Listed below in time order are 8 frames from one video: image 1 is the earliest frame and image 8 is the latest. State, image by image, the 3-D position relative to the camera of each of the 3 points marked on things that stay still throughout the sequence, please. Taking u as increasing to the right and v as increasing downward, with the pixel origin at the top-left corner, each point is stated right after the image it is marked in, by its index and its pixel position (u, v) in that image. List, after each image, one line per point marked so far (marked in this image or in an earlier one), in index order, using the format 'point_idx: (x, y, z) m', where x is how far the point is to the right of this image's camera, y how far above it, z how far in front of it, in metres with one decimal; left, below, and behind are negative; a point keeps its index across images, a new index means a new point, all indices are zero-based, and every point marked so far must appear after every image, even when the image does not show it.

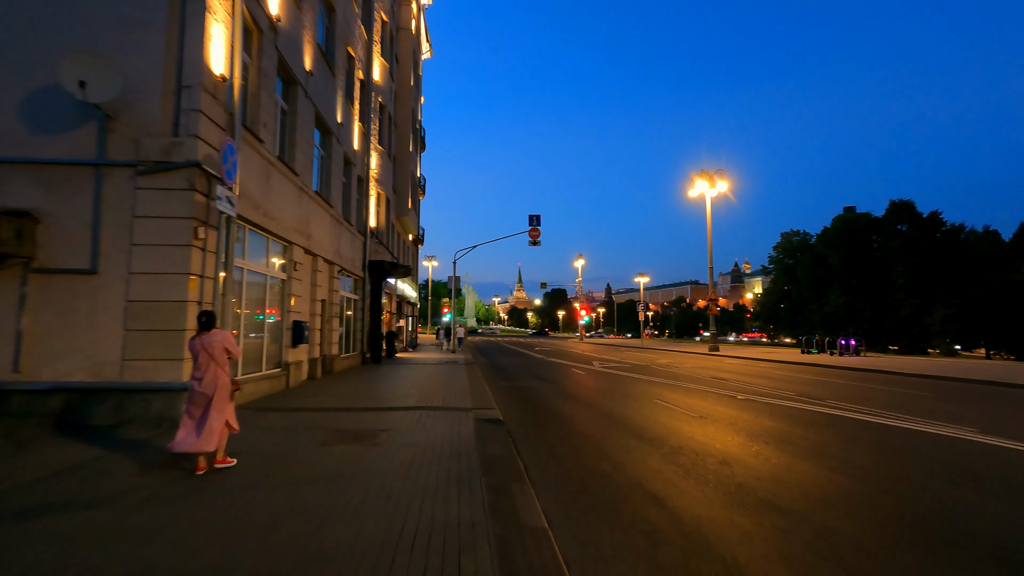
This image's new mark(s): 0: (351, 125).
0: (-6.4, +6.5, +19.5) m
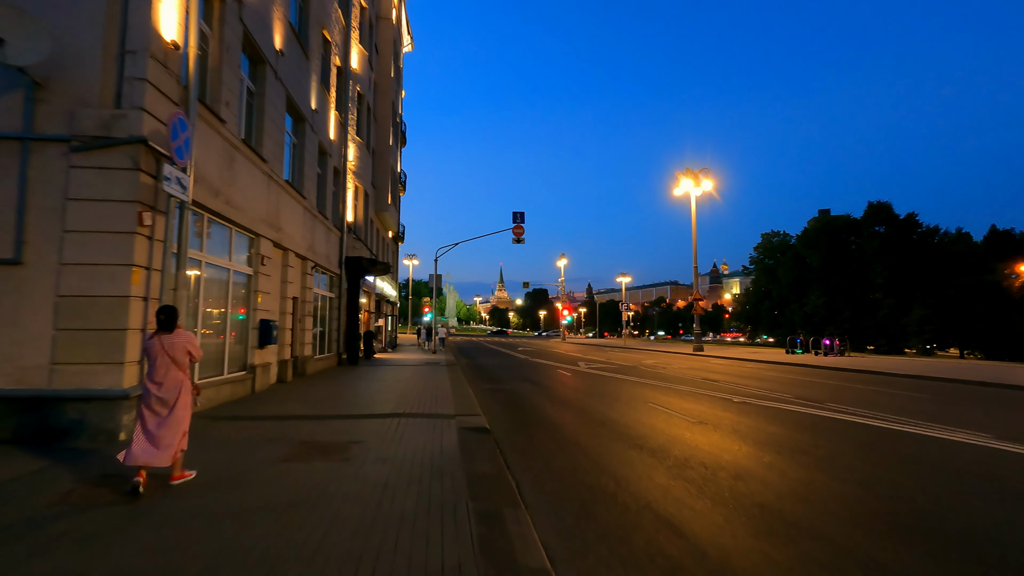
0: (-7.0, +6.6, +18.5) m
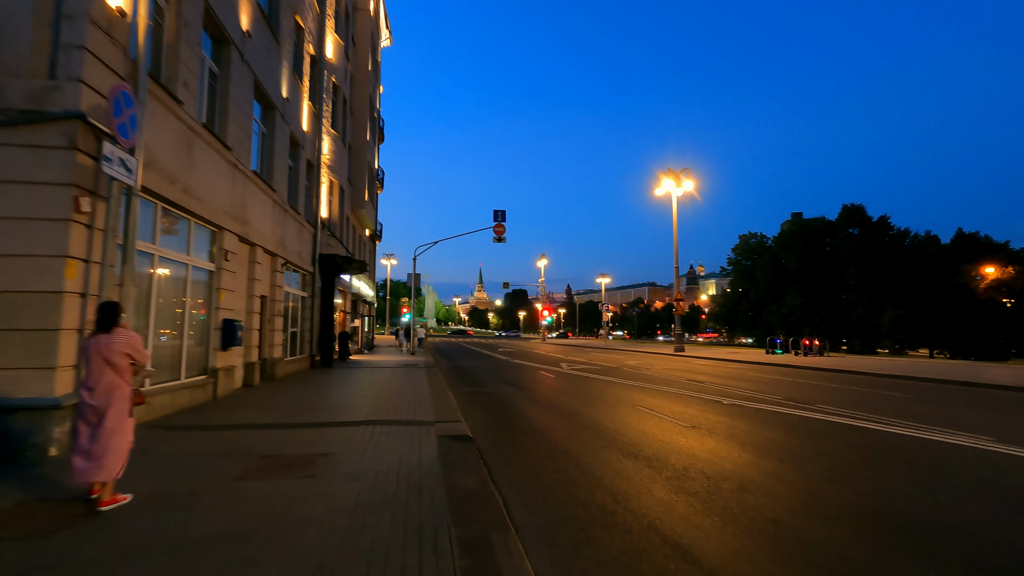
0: (-7.7, +6.7, +17.6) m
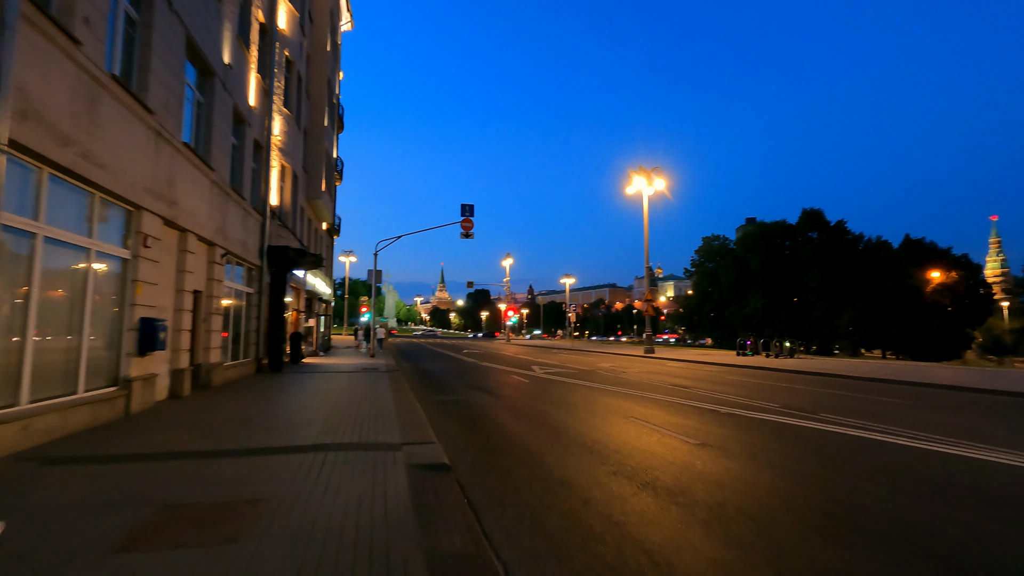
0: (-8.5, +6.8, +15.5) m
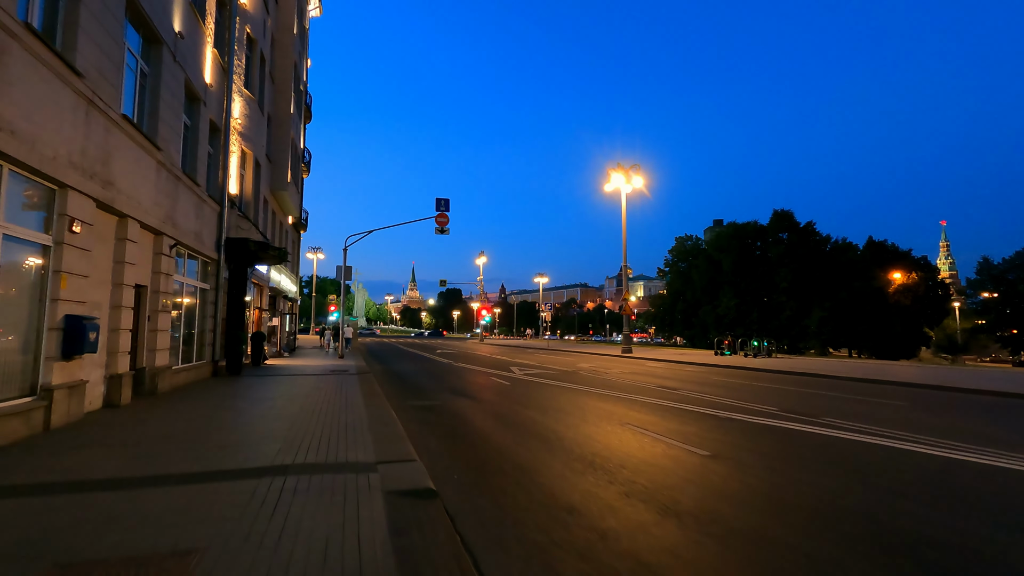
0: (-9.0, +7.0, +14.1) m
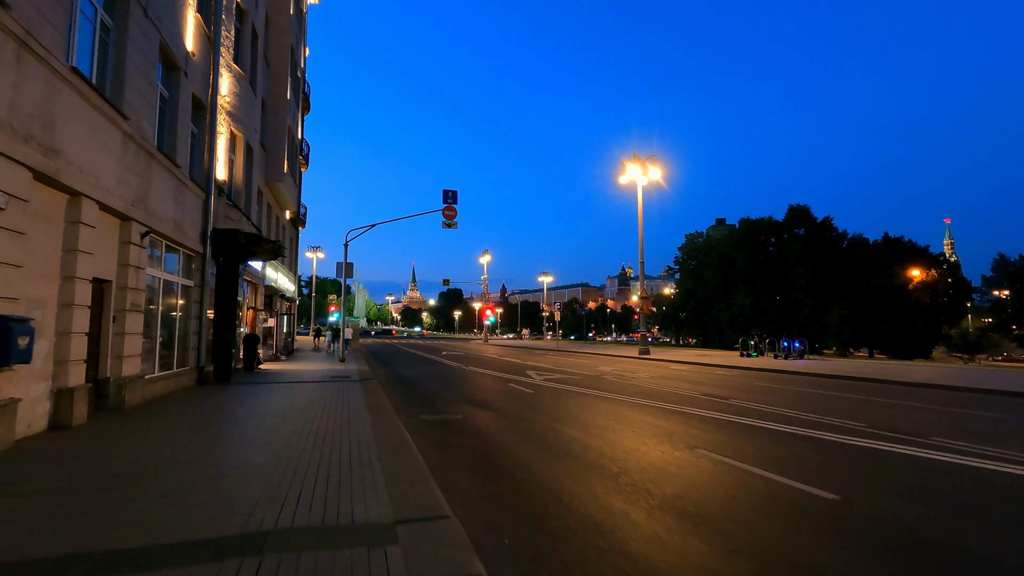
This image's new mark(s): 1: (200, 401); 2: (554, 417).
0: (-8.4, +7.1, +12.3) m
1: (-7.5, -2.7, +11.8) m
2: (+0.9, -2.8, +10.2) m
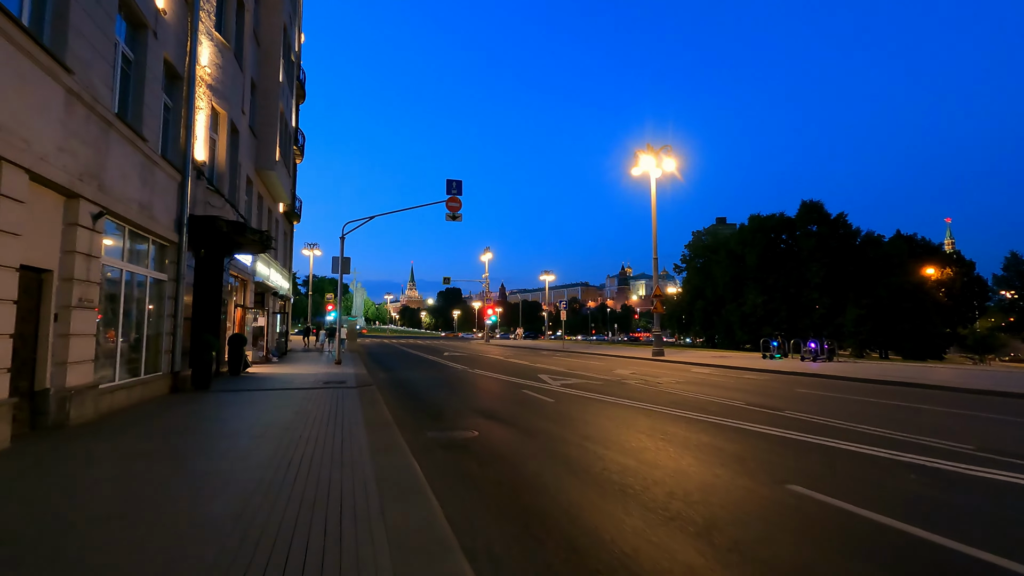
0: (-7.9, +7.2, +10.6) m
1: (-7.1, -2.6, +10.1) m
2: (+1.3, -2.7, +8.6) m
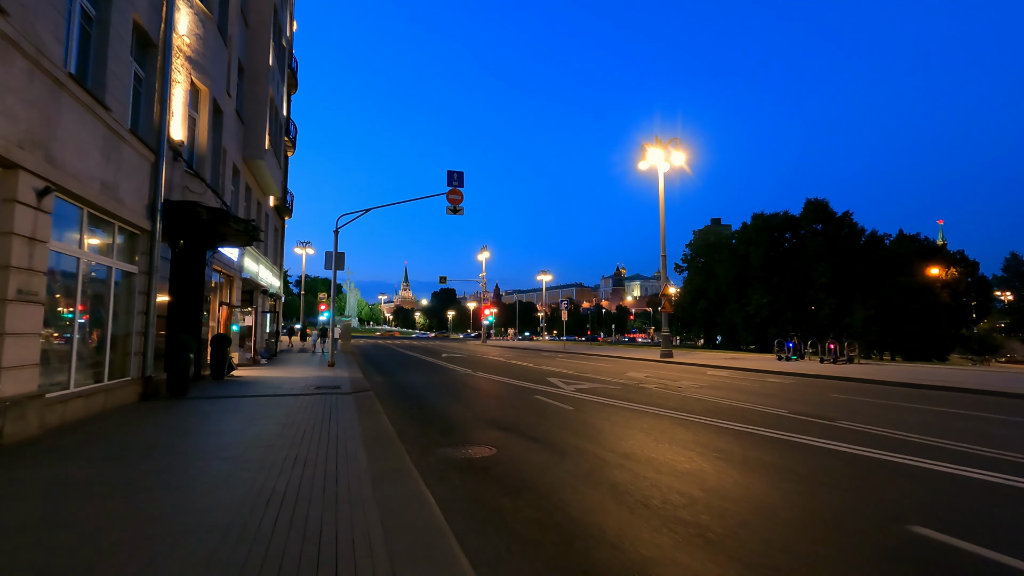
0: (-7.5, +7.3, +9.2) m
1: (-6.7, -2.5, +8.7) m
2: (+1.7, -2.5, +7.3) m
